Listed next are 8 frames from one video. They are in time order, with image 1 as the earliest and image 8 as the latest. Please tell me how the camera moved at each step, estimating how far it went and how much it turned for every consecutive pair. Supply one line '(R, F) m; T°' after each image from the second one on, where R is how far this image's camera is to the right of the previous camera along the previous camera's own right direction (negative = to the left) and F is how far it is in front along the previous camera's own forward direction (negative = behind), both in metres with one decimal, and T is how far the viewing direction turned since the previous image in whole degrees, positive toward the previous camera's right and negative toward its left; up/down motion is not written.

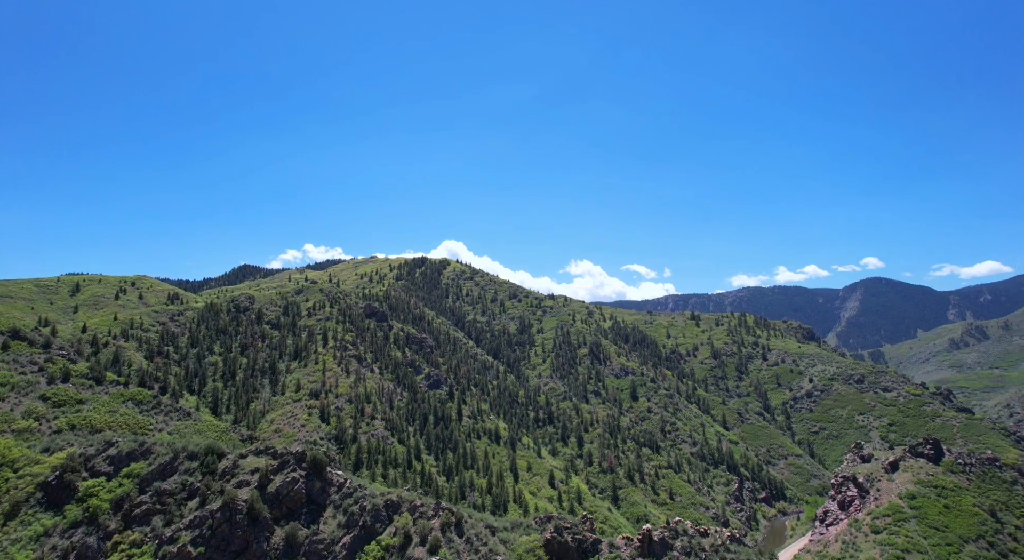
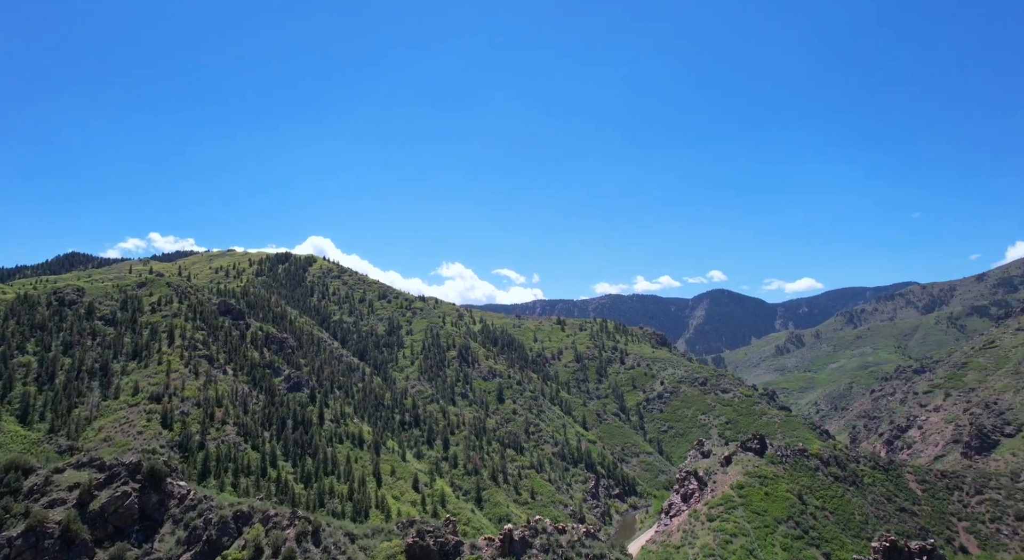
(-0.4, -8.3) m; +10°
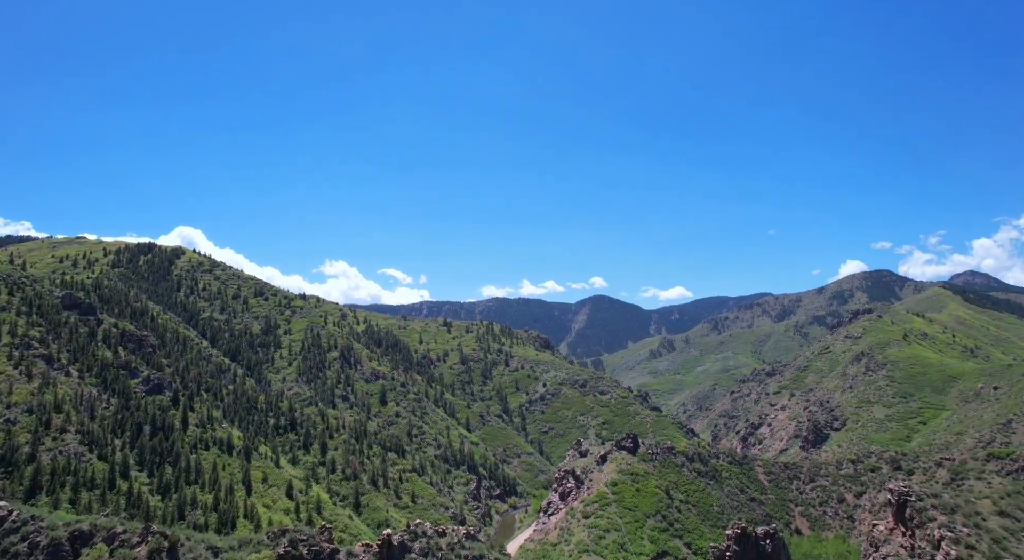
(-0.2, -3.3) m; +9°
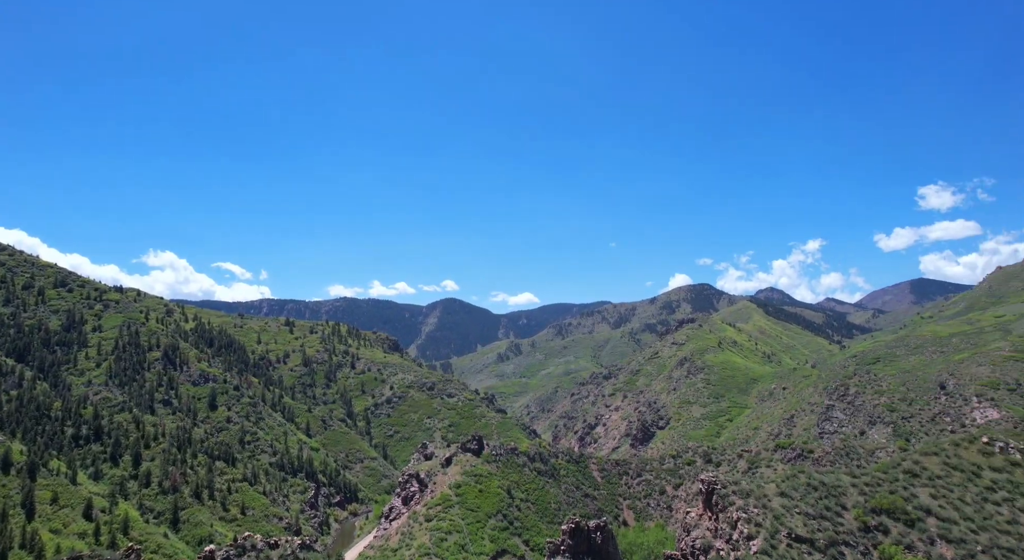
(-0.1, -1.9) m; +11°
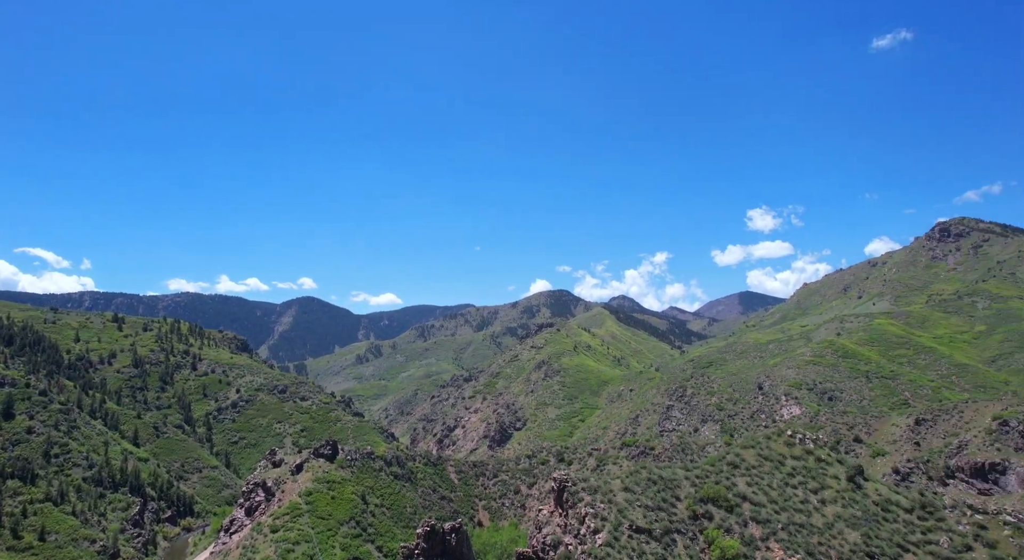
(+0.1, -0.4) m; +10°
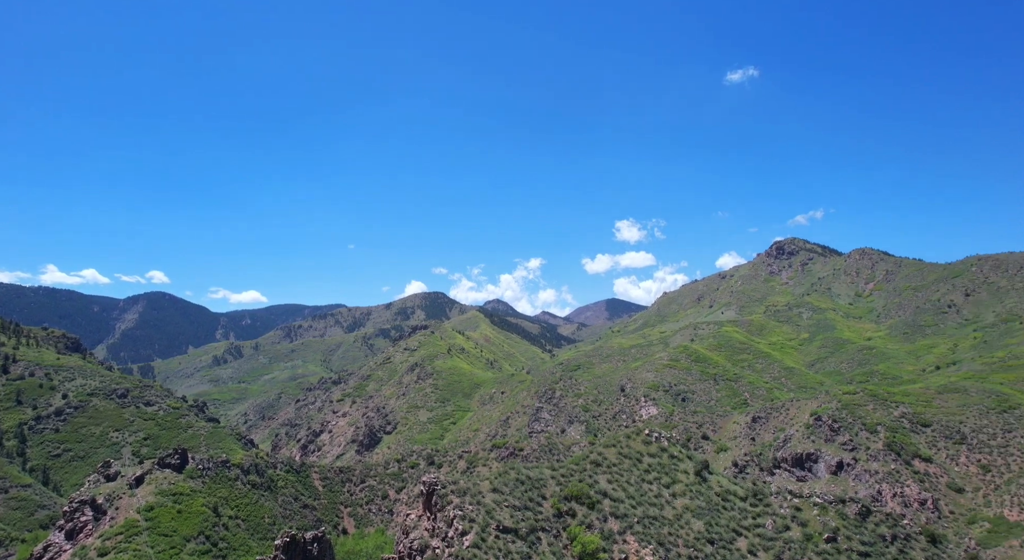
(+0.1, +1.1) m; +10°
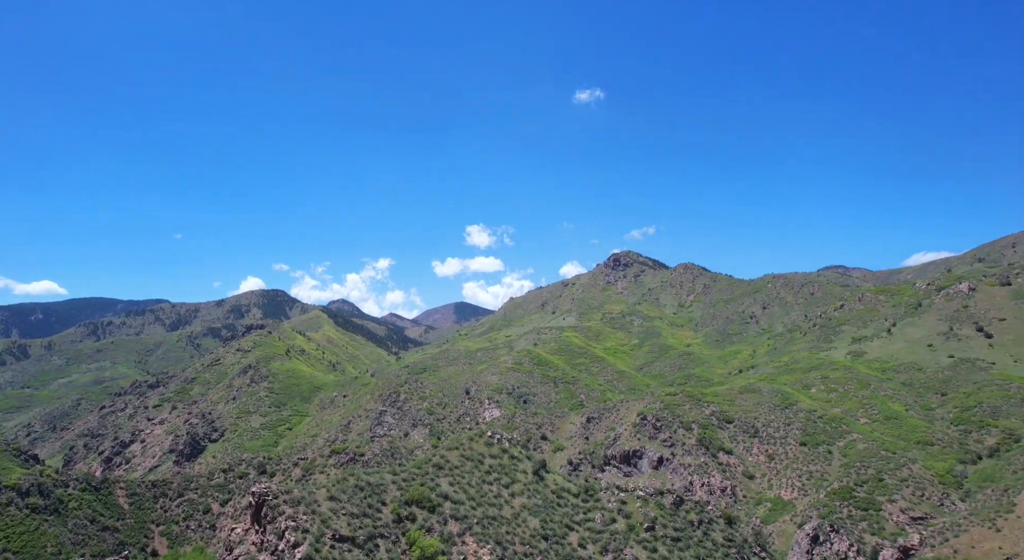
(+0.4, +3.1) m; +12°
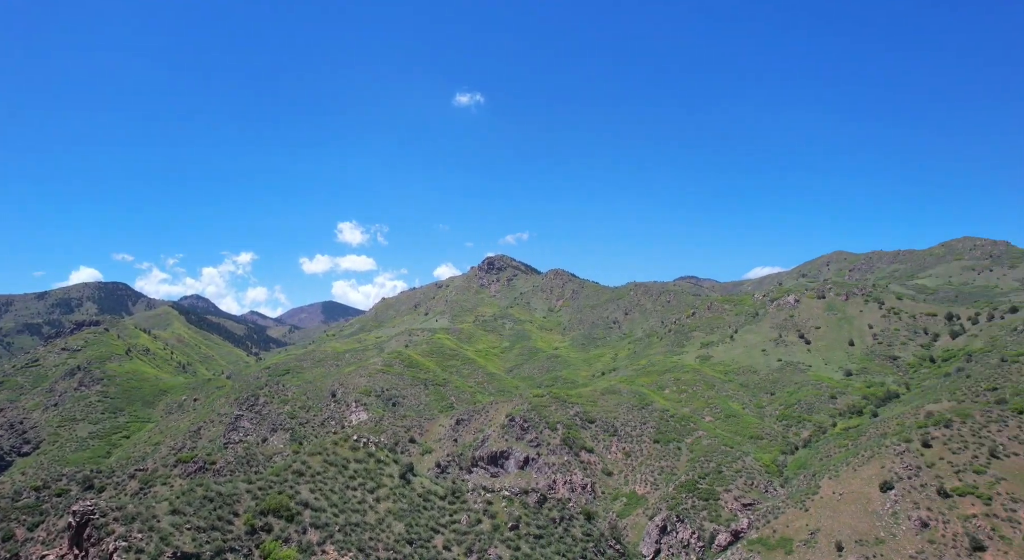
(+0.7, +6.5) m; +10°
